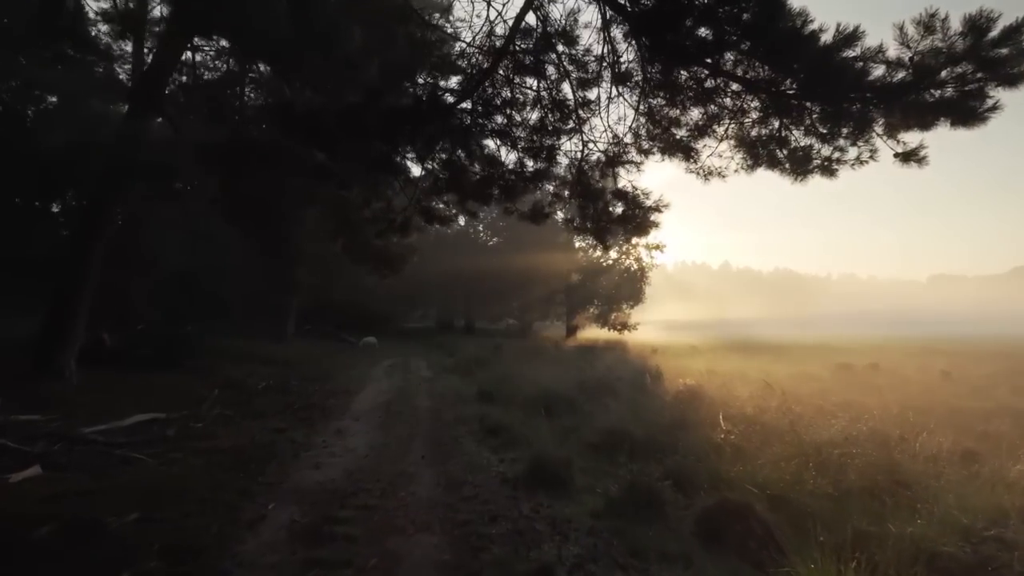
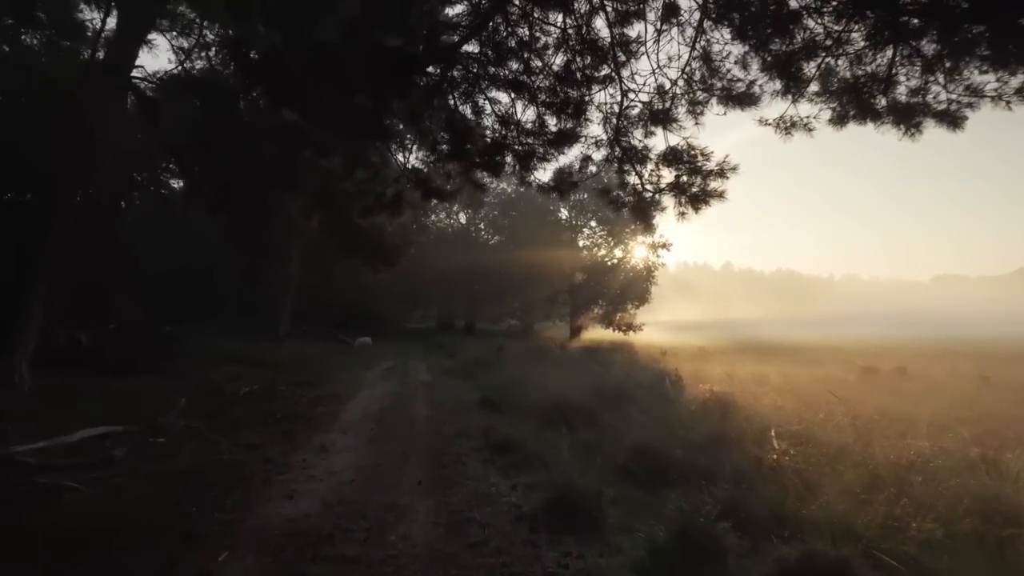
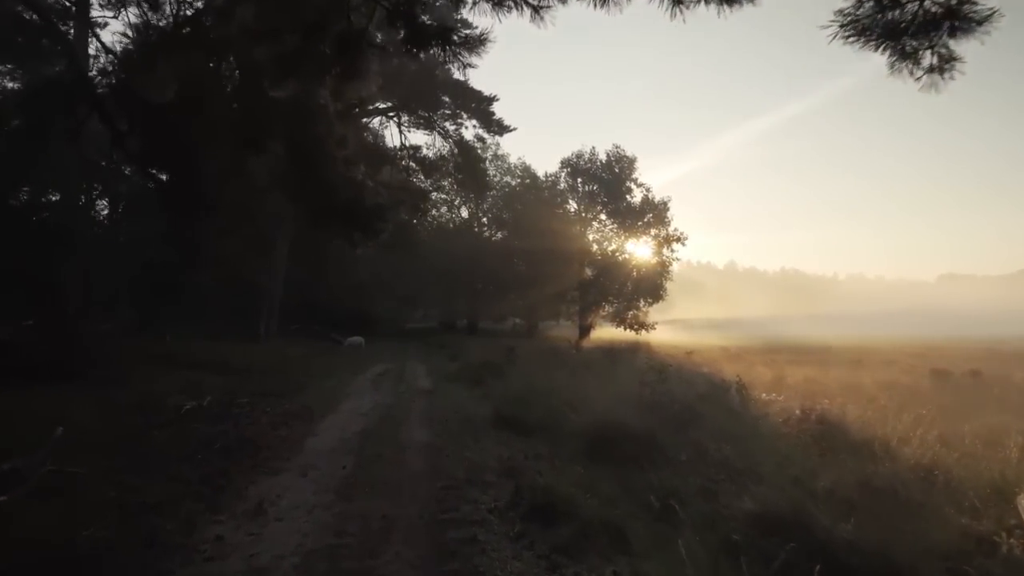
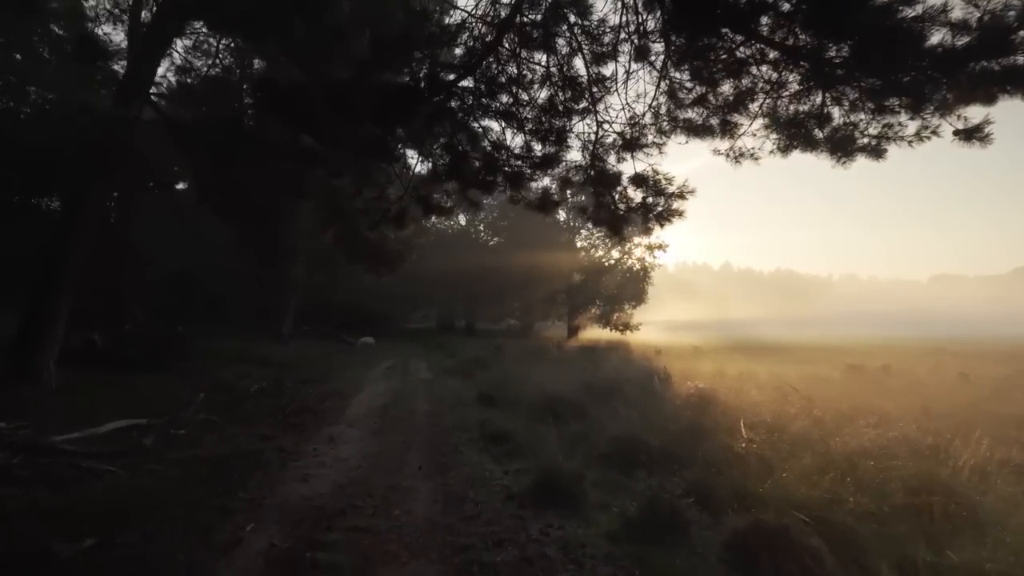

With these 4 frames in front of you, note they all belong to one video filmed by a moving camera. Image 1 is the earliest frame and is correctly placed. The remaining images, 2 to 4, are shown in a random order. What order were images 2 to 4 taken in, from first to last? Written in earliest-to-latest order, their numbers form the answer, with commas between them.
4, 2, 3
